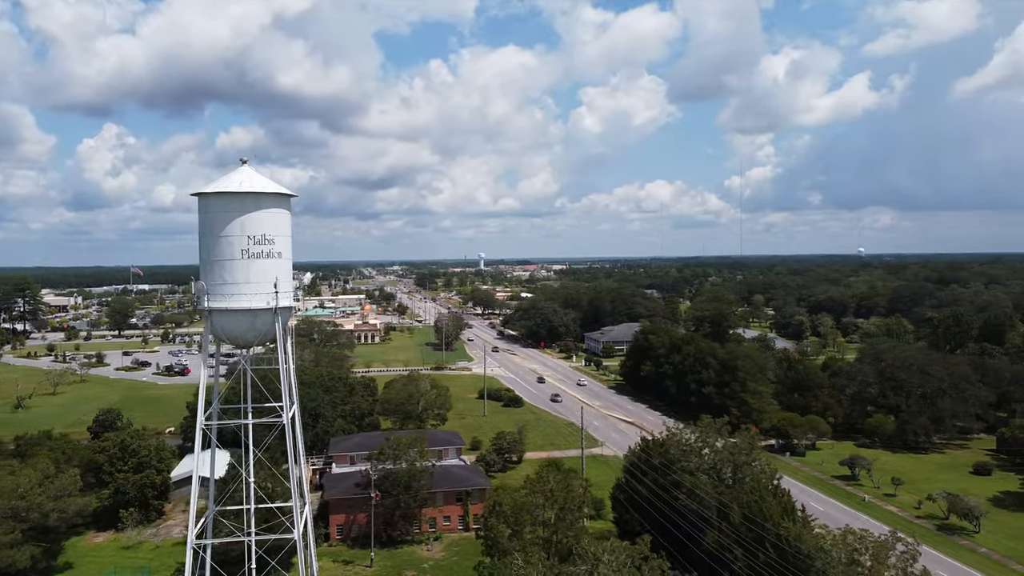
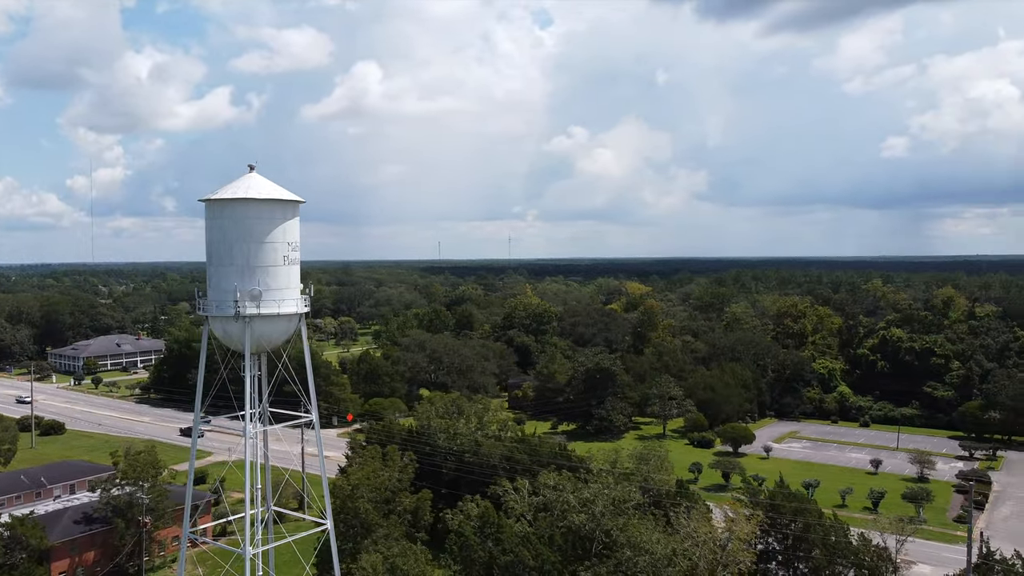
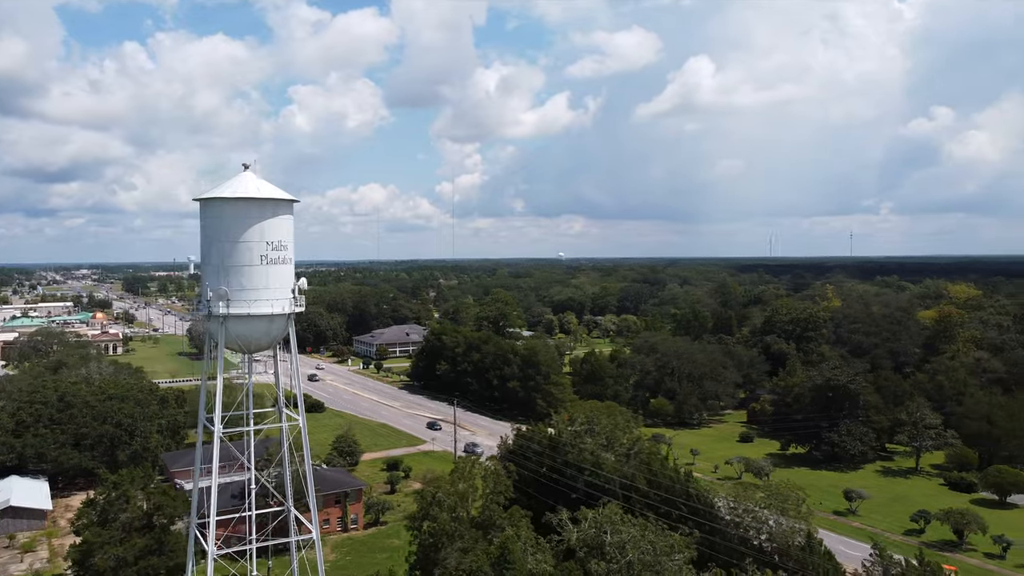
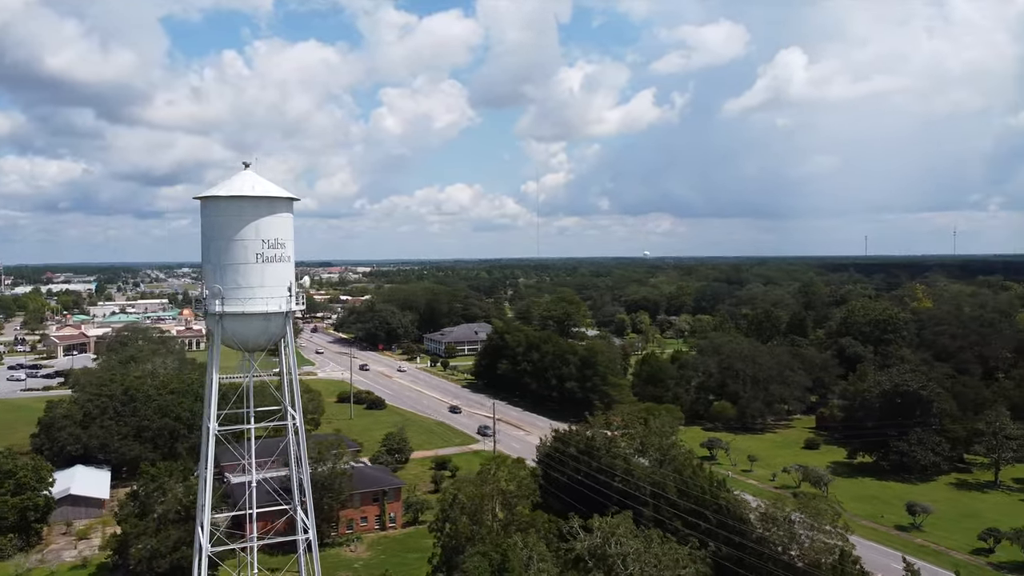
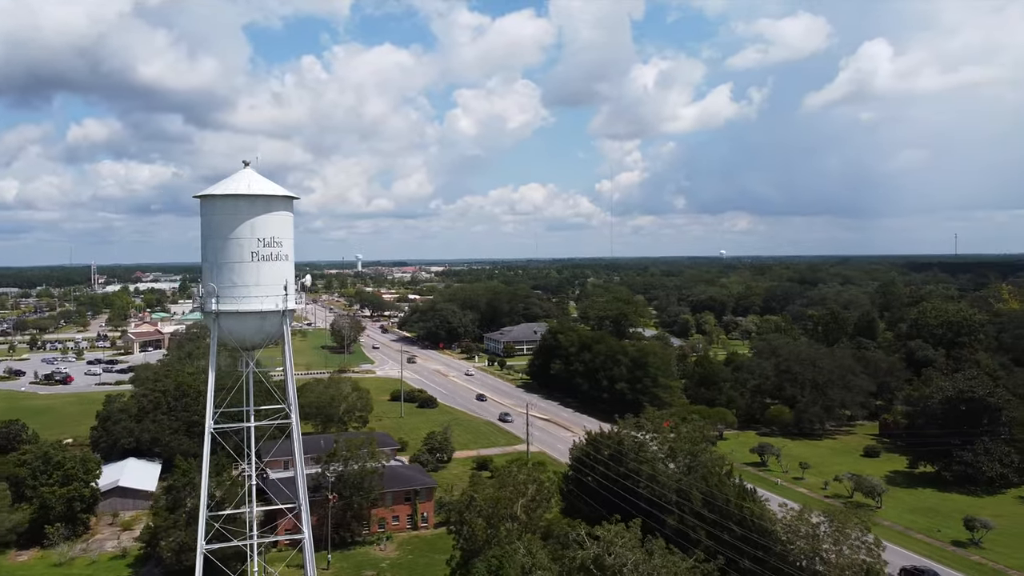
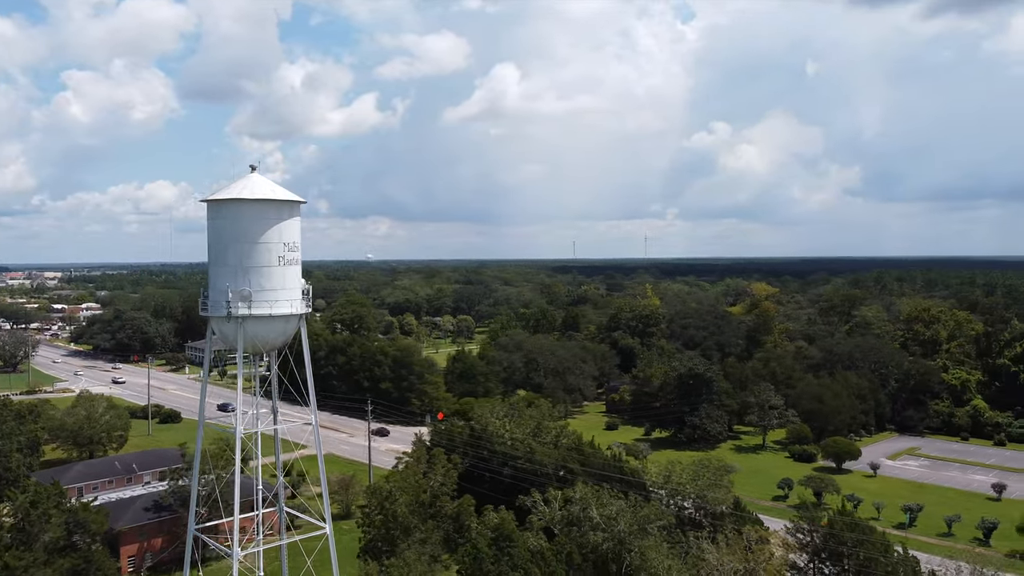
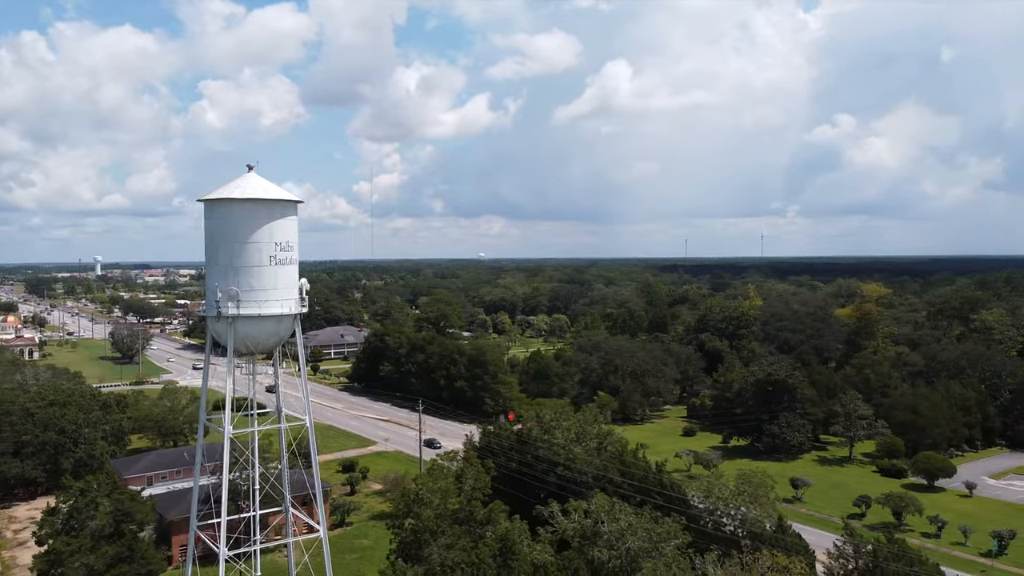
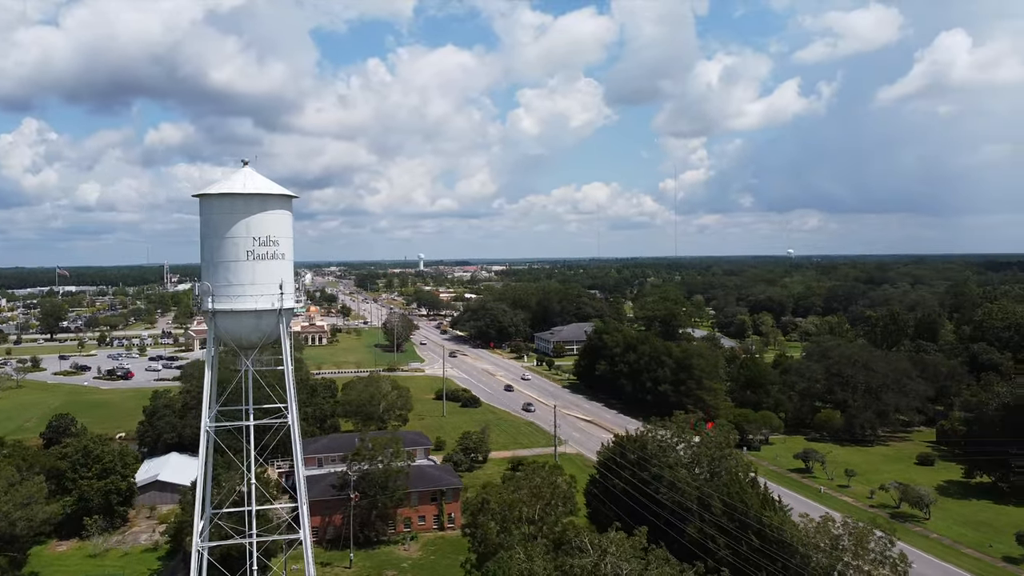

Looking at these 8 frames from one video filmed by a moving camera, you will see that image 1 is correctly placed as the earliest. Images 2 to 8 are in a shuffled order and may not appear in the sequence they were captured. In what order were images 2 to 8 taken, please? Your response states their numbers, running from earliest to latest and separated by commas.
8, 5, 4, 3, 7, 6, 2
